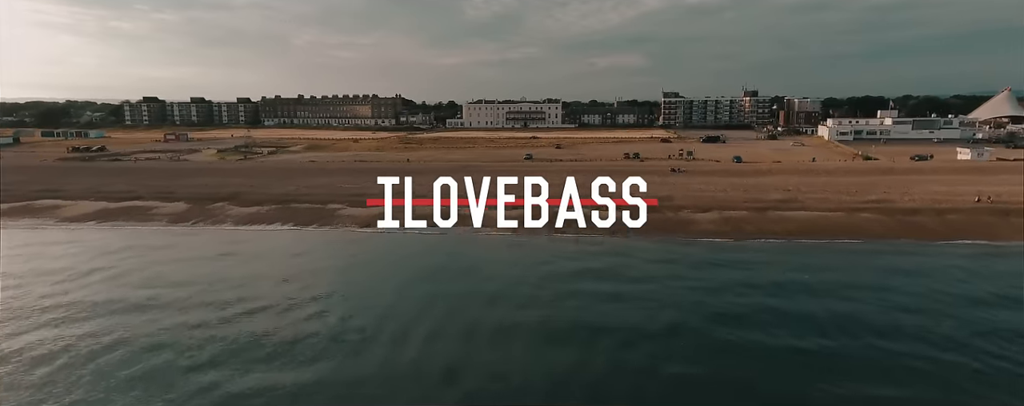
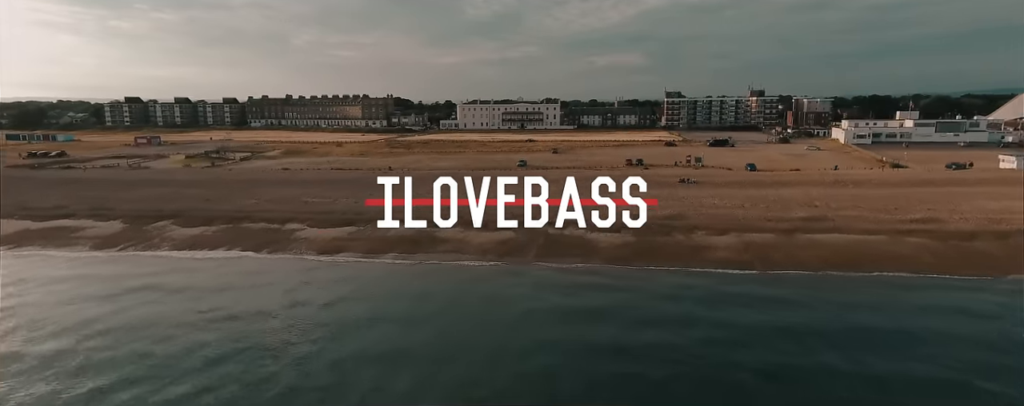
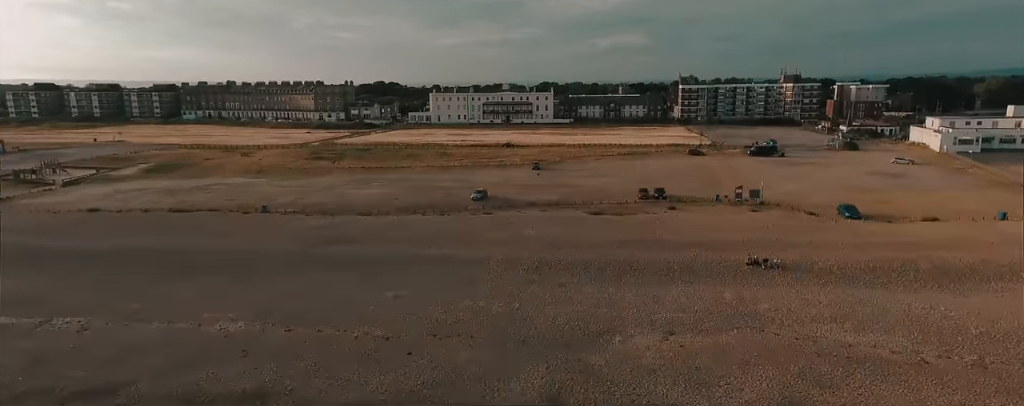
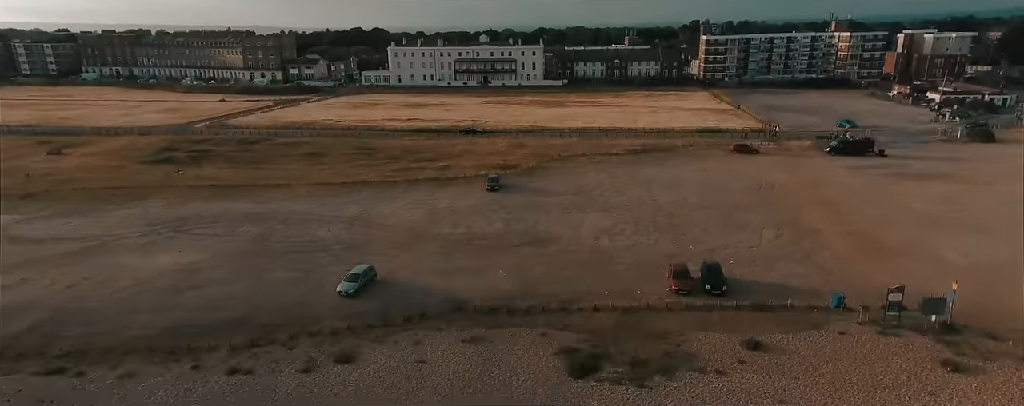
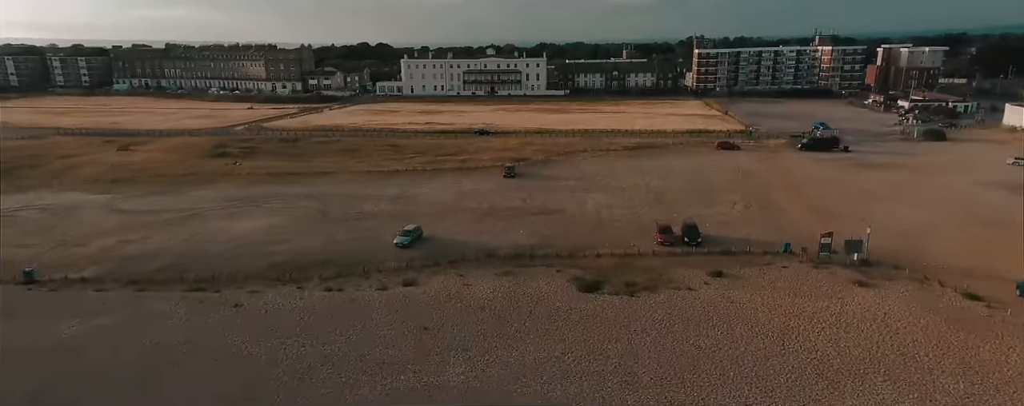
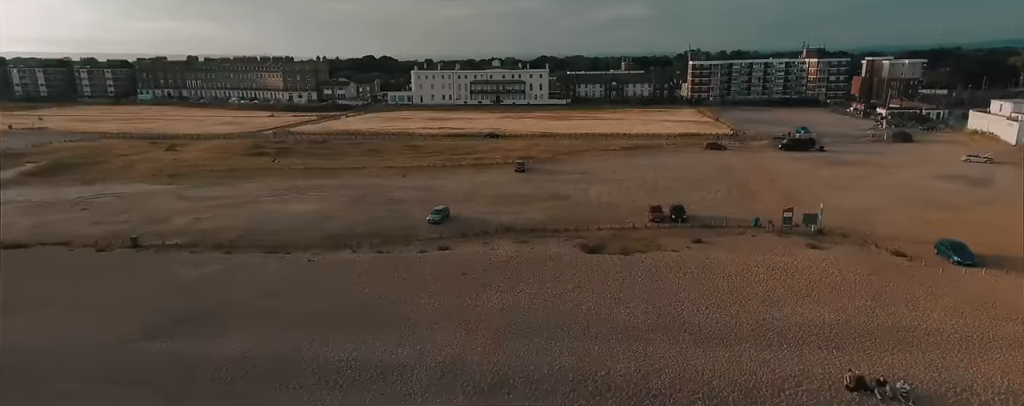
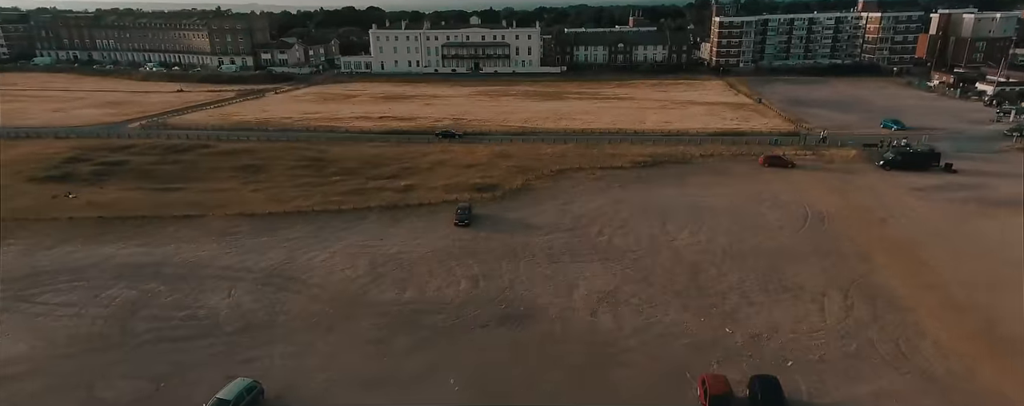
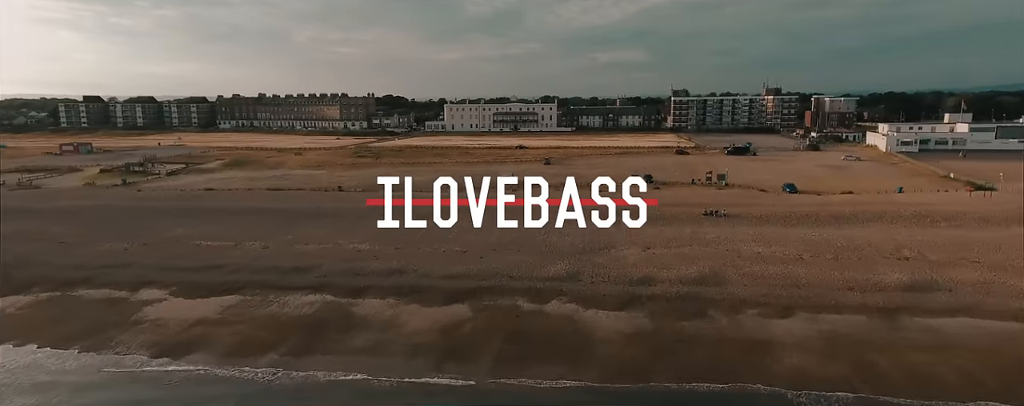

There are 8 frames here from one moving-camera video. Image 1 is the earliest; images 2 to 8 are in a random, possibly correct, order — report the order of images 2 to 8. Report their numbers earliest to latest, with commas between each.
2, 8, 3, 6, 5, 4, 7
